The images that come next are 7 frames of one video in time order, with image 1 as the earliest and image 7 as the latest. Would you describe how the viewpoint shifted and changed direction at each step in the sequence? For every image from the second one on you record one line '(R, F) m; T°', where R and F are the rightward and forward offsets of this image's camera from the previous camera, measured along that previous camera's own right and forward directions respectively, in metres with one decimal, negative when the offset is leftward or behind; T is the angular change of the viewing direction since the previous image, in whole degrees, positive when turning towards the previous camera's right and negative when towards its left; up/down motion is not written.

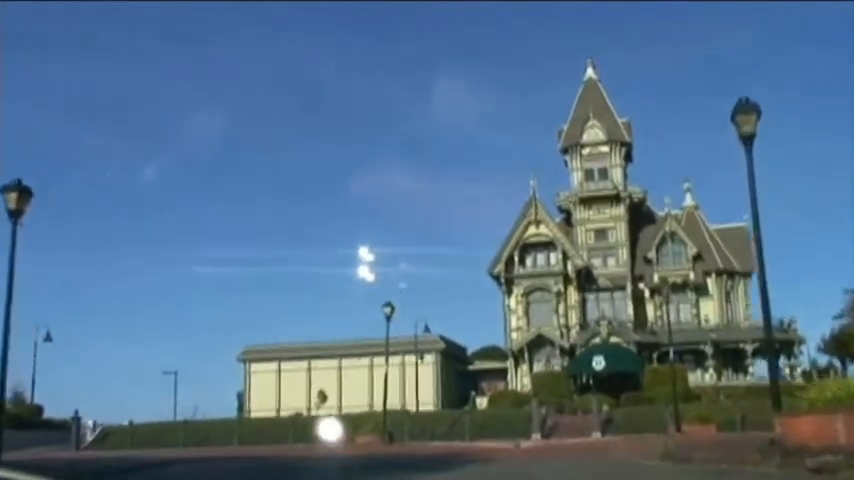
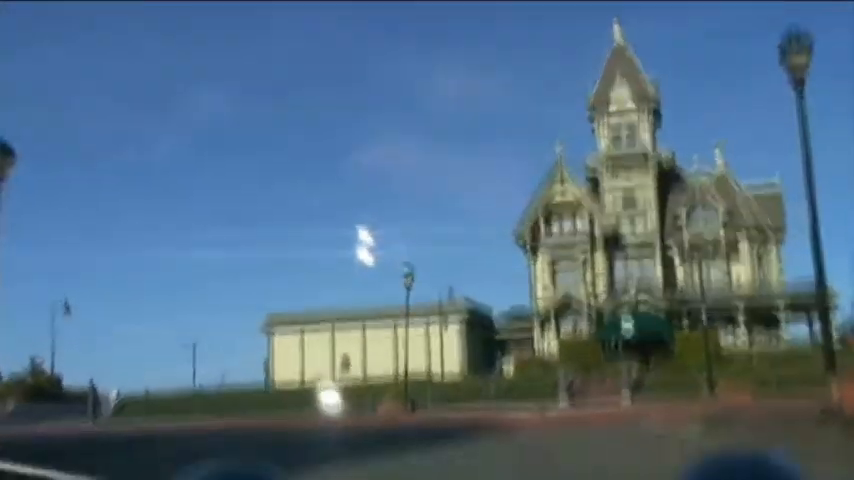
(+0.2, +1.2) m; -2°
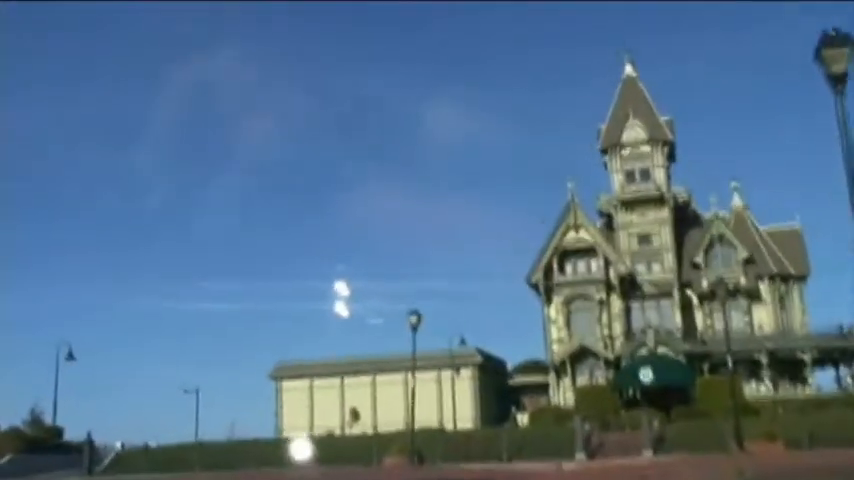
(+0.2, +1.4) m; -1°
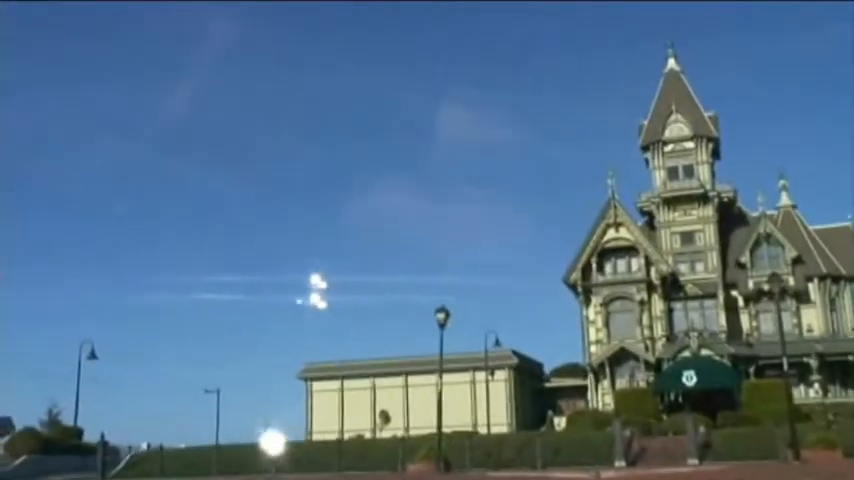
(+0.2, +1.7) m; -2°
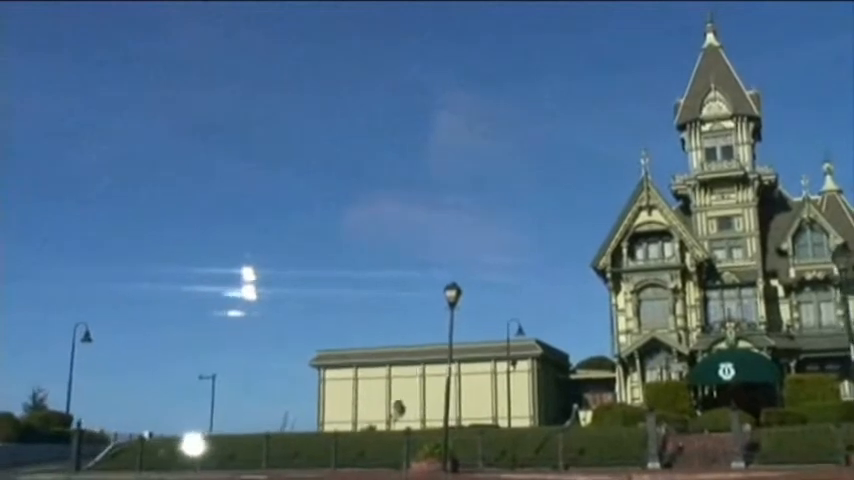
(+0.4, +3.2) m; -2°
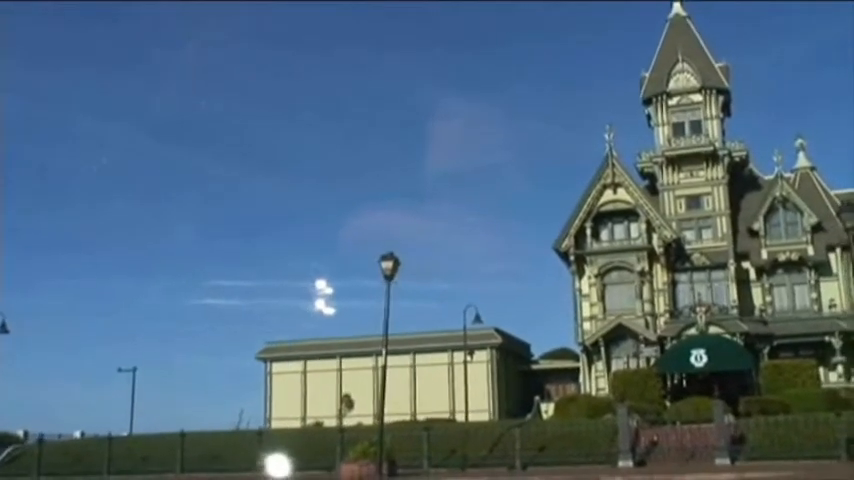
(+0.6, +3.4) m; +2°
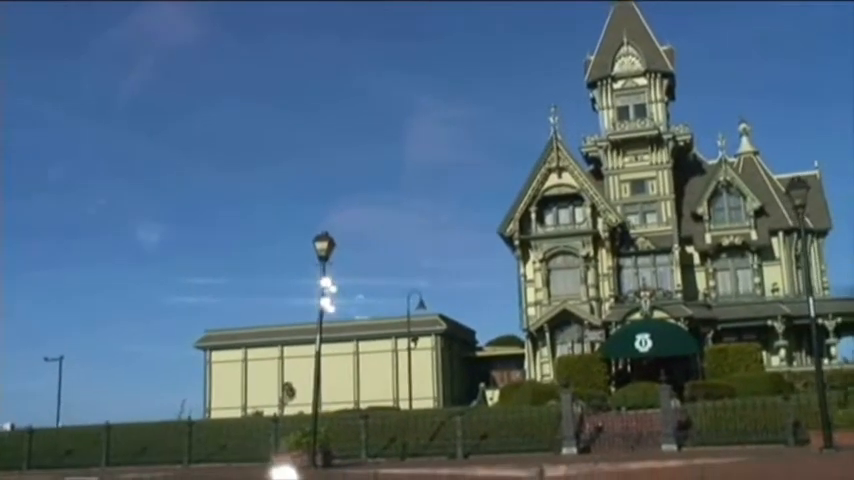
(+0.2, +0.8) m; +3°
